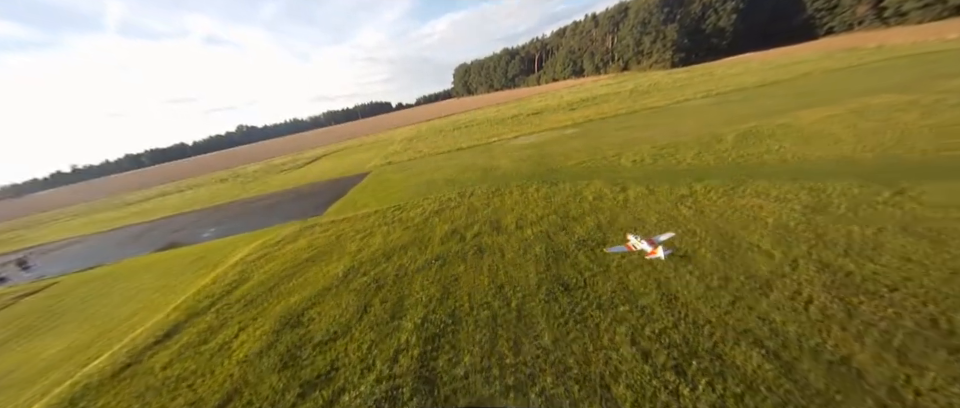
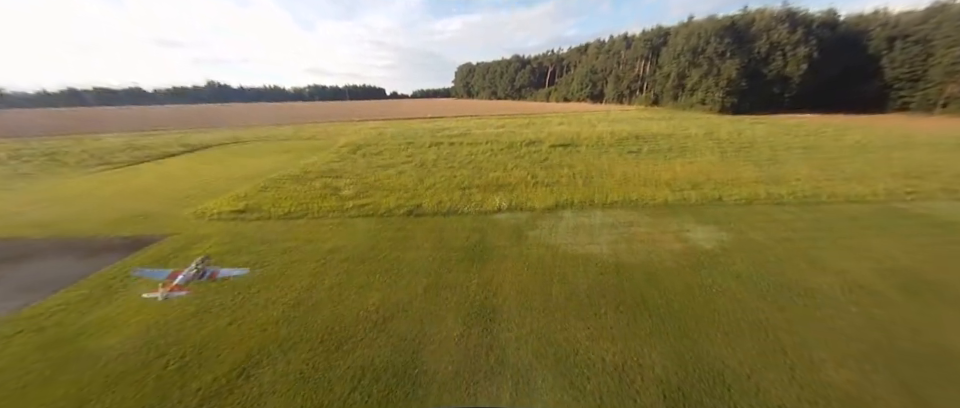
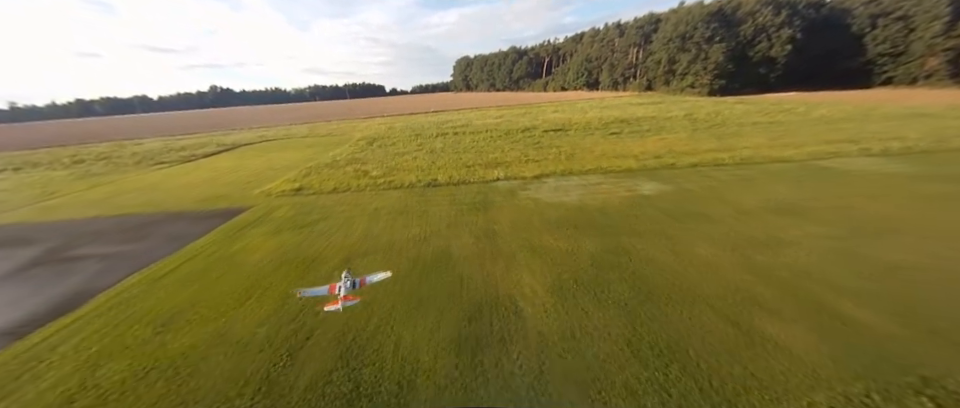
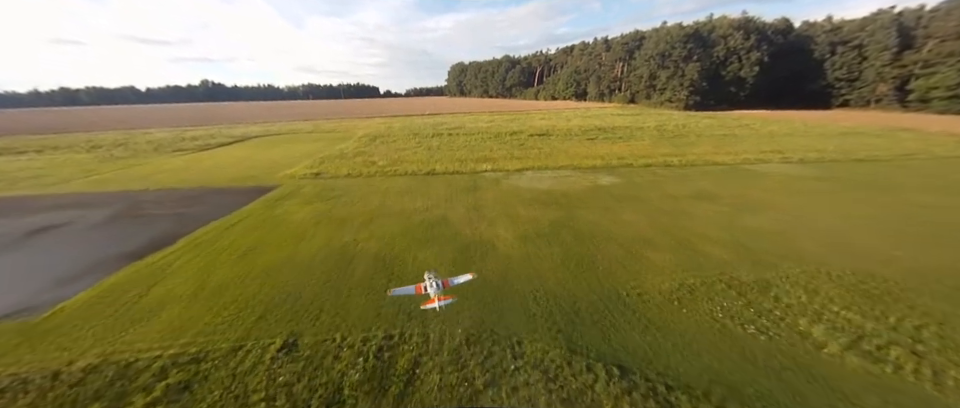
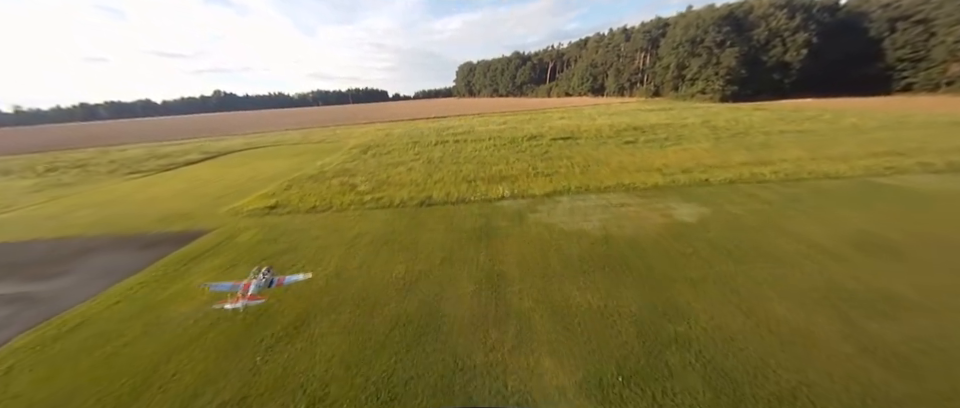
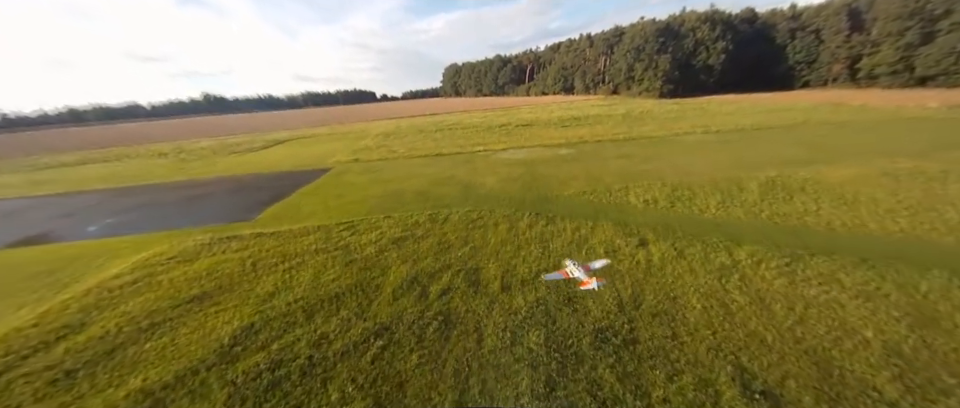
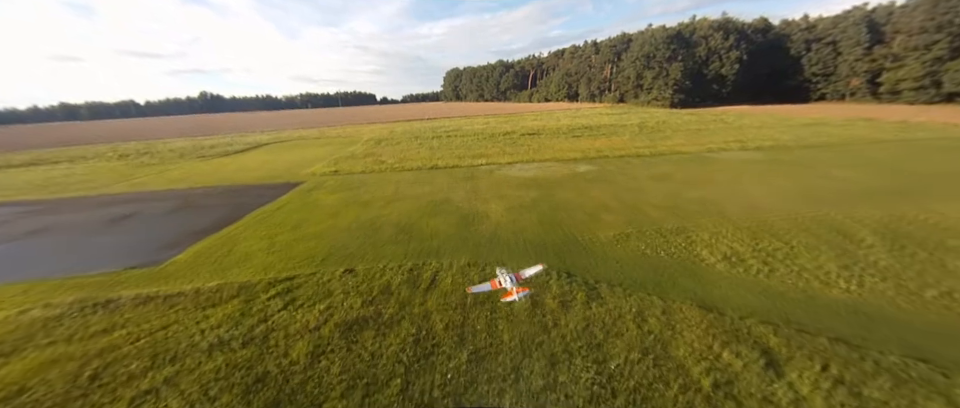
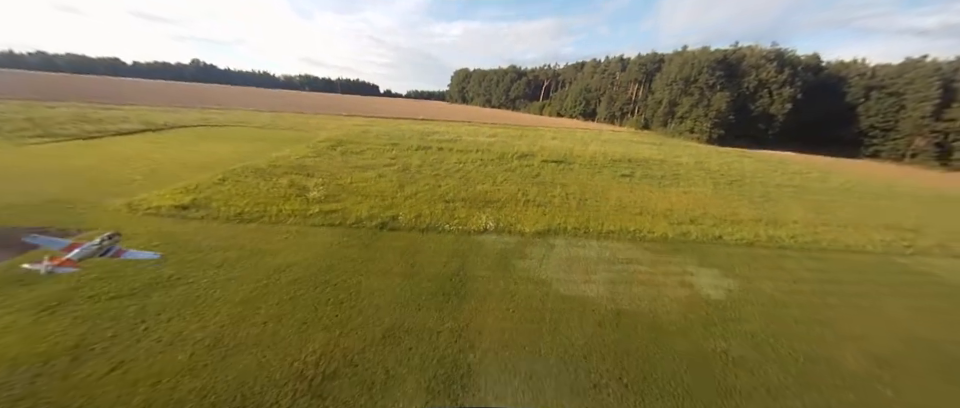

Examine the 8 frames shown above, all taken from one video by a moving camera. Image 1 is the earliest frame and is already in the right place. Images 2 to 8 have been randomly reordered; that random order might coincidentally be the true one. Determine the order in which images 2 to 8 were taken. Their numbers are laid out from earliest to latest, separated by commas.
6, 7, 4, 3, 5, 2, 8
